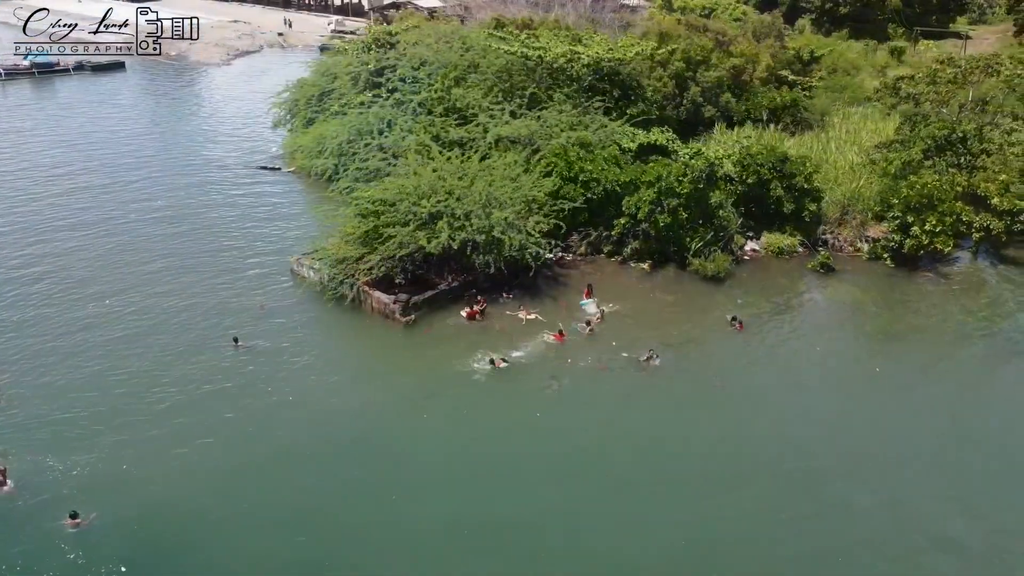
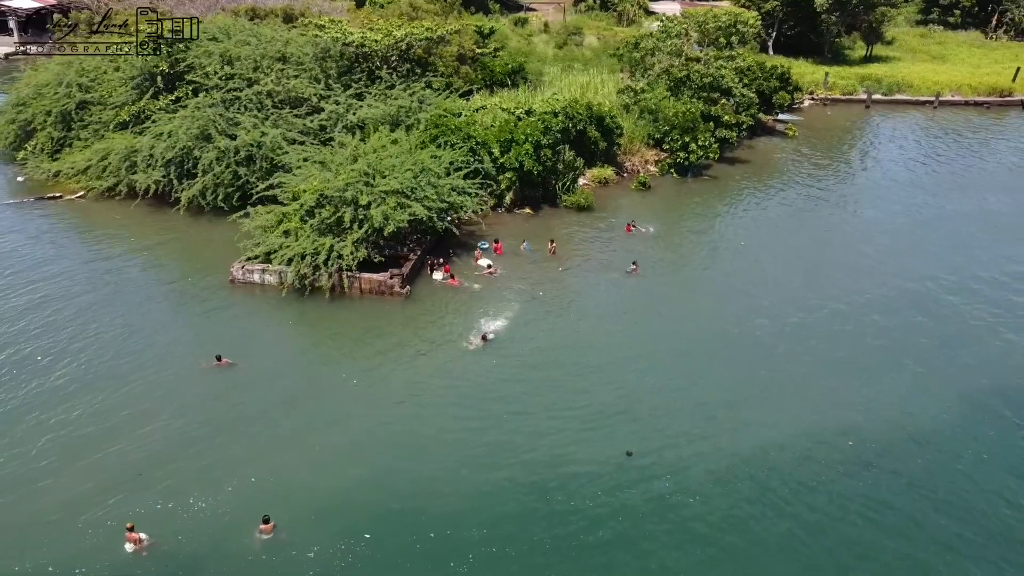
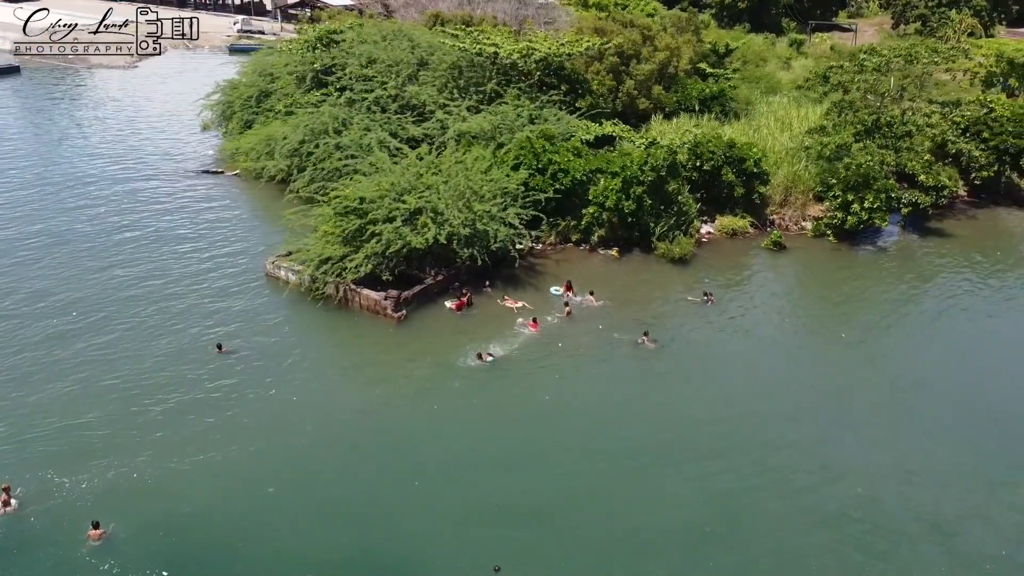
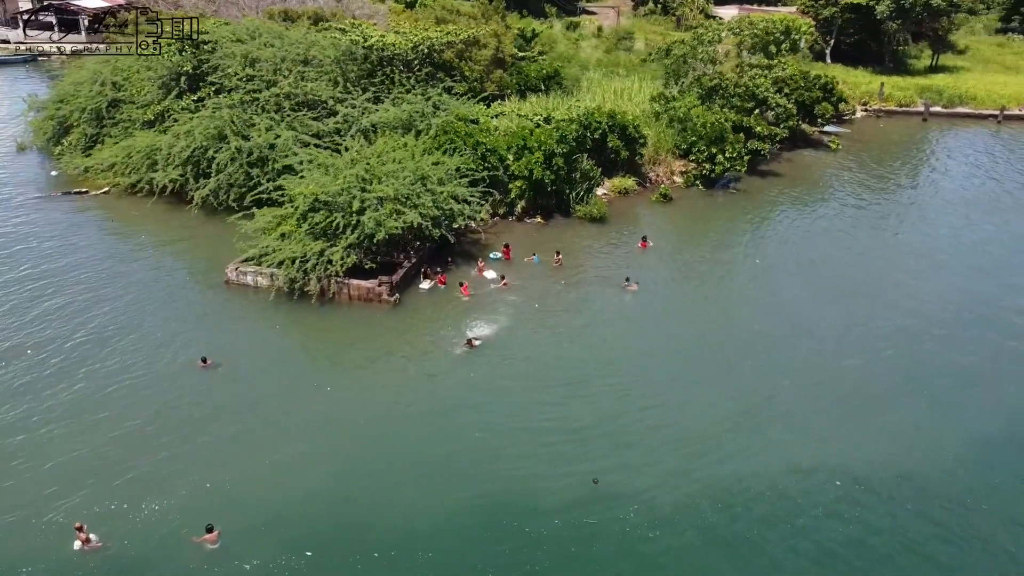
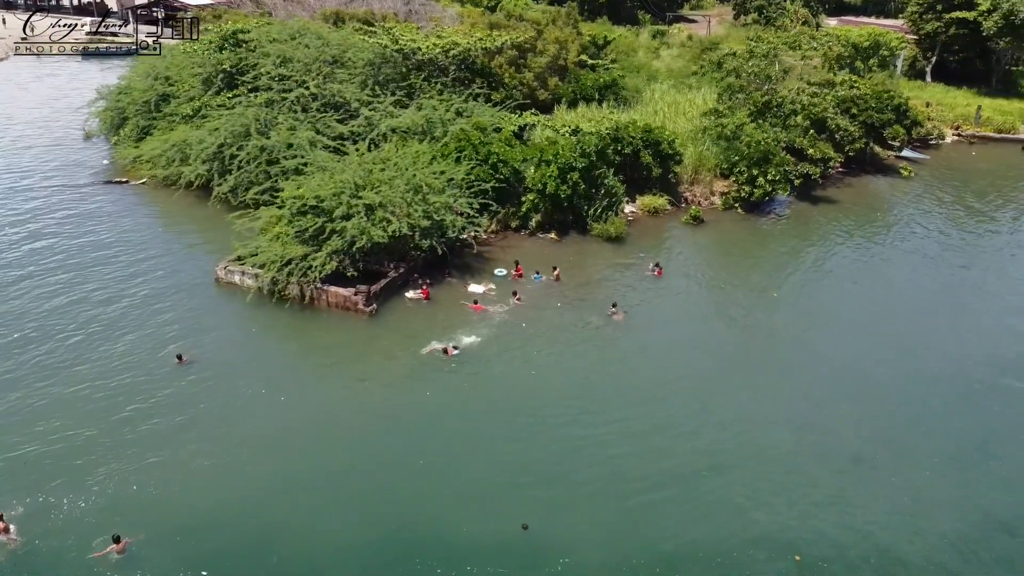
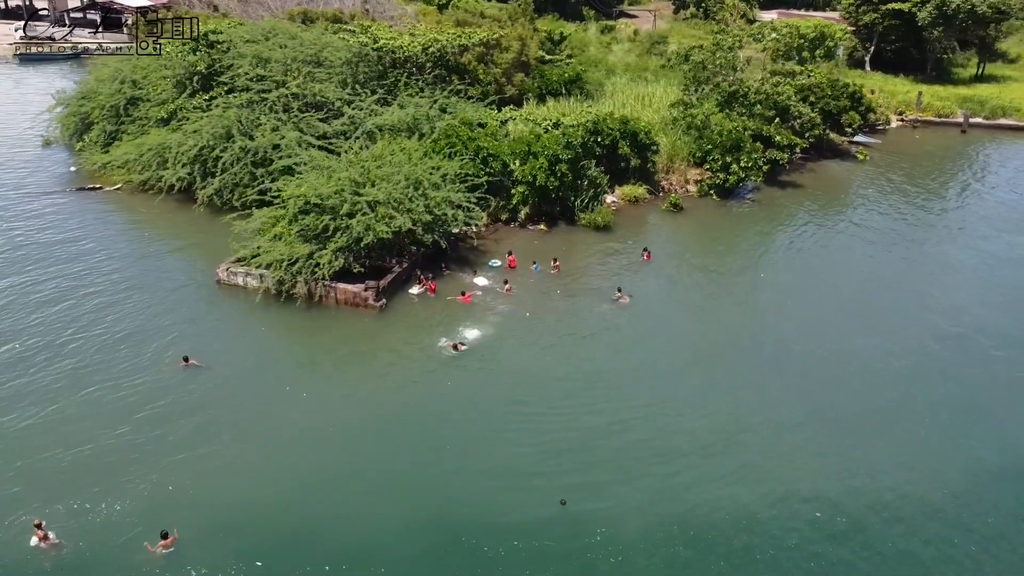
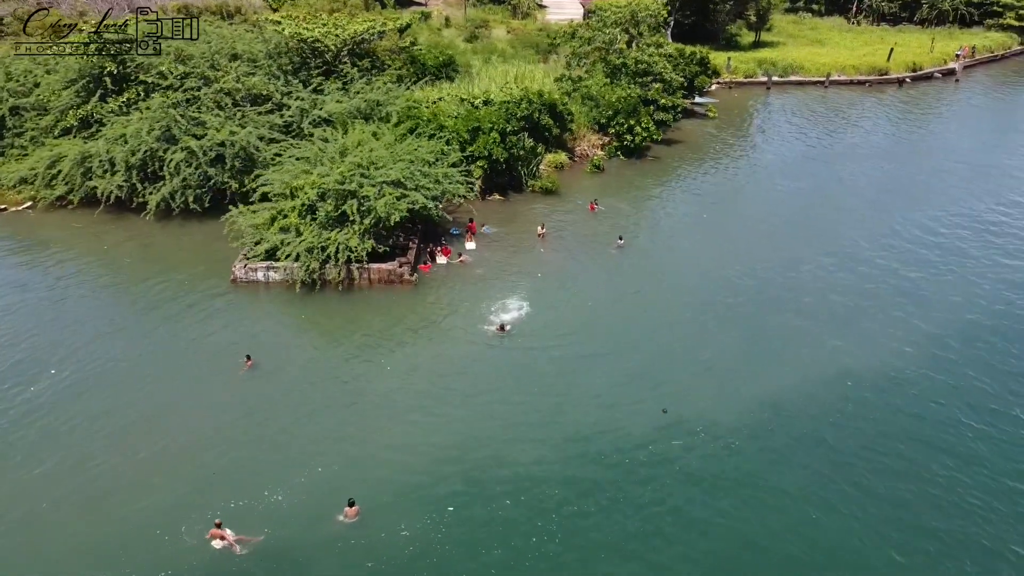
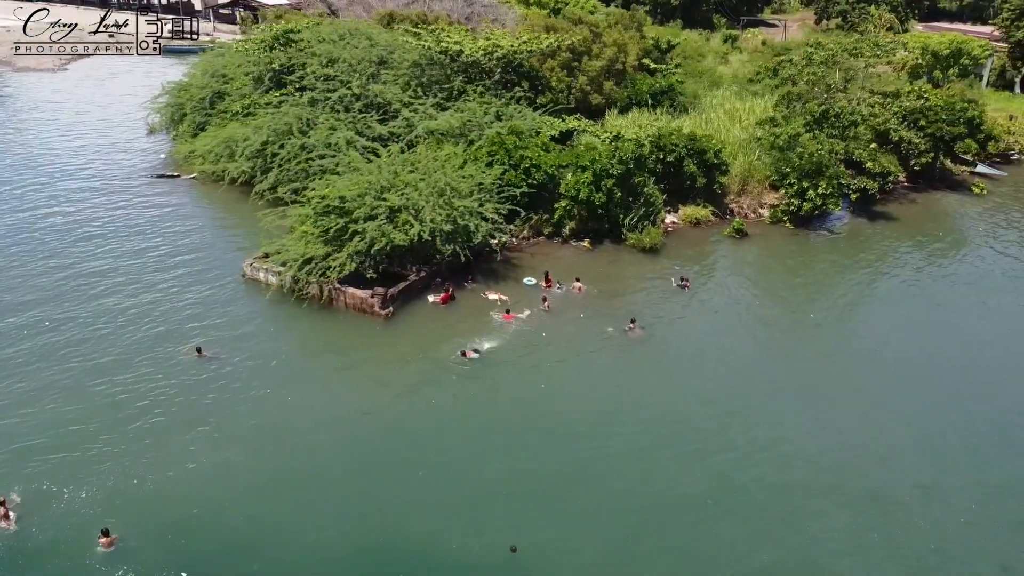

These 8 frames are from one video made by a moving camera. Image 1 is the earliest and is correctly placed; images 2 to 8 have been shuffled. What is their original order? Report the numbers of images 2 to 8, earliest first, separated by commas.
3, 8, 5, 6, 4, 2, 7
